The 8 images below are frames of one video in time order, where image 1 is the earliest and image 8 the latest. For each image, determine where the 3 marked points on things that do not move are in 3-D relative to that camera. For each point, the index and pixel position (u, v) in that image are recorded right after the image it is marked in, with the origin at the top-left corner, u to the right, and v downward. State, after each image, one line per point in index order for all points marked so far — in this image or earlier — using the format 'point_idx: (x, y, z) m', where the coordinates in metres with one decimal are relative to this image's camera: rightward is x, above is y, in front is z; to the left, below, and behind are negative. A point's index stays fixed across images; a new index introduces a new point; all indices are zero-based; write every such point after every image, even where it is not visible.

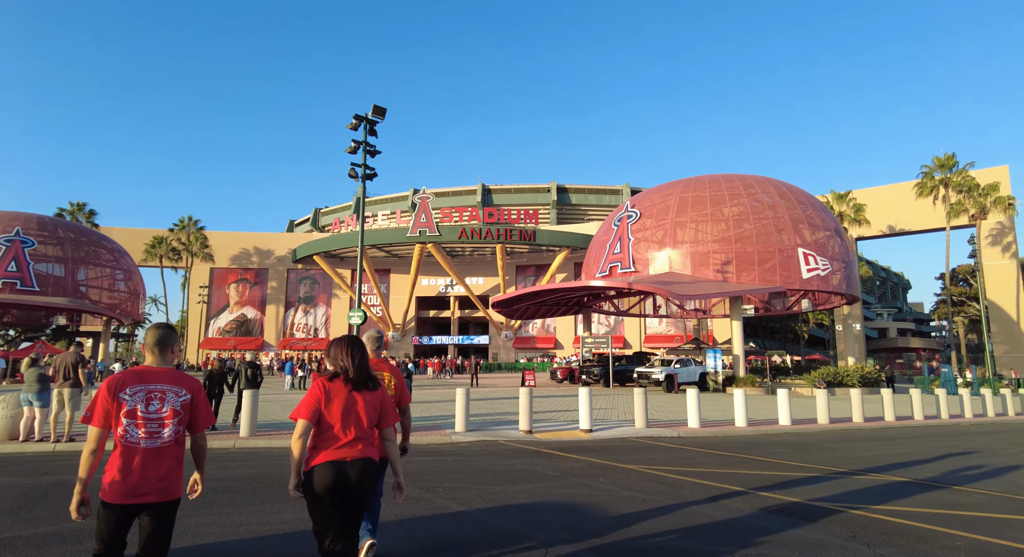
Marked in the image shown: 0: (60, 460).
0: (-6.1, -2.4, +7.9) m
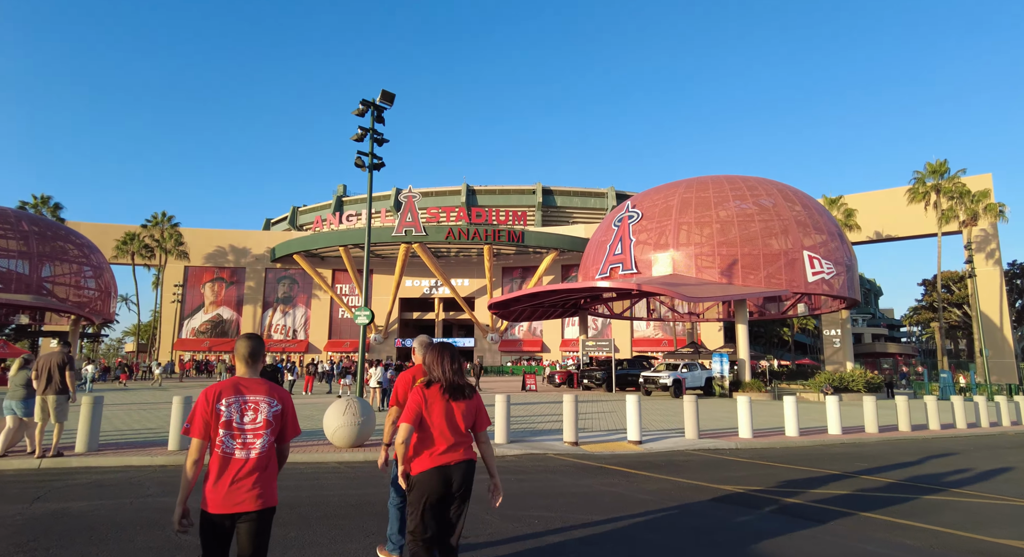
0: (-5.3, -2.3, +6.7) m
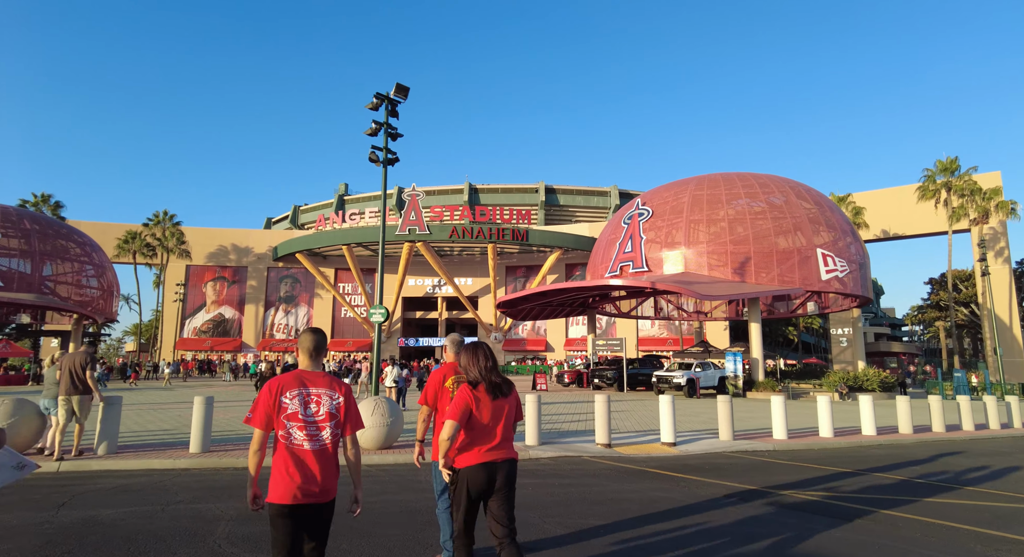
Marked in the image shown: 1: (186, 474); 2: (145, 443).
0: (-4.8, -2.2, +6.3) m
1: (-3.9, -2.3, +7.1) m
2: (-5.6, -2.5, +8.9) m
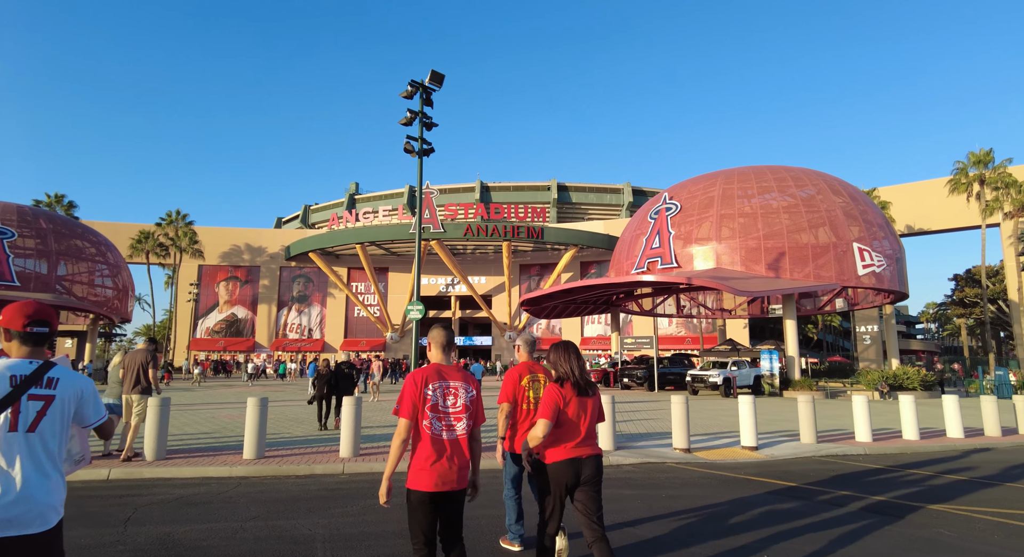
0: (-3.8, -2.1, +5.7) m
1: (-2.9, -2.2, +6.4) m
2: (-4.5, -2.4, +8.3) m
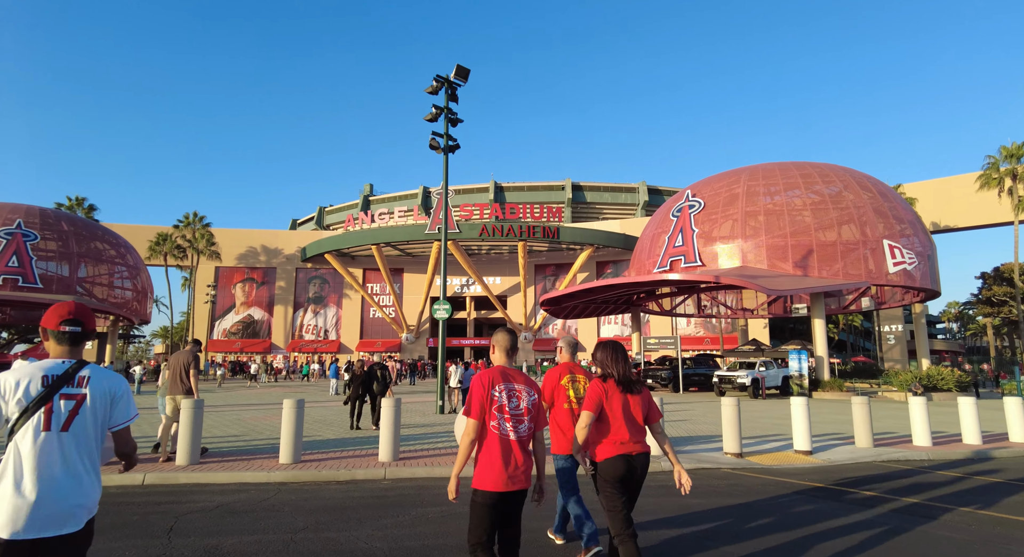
0: (-3.2, -2.1, +5.4) m
1: (-2.3, -2.2, +6.1) m
2: (-3.9, -2.3, +8.0) m
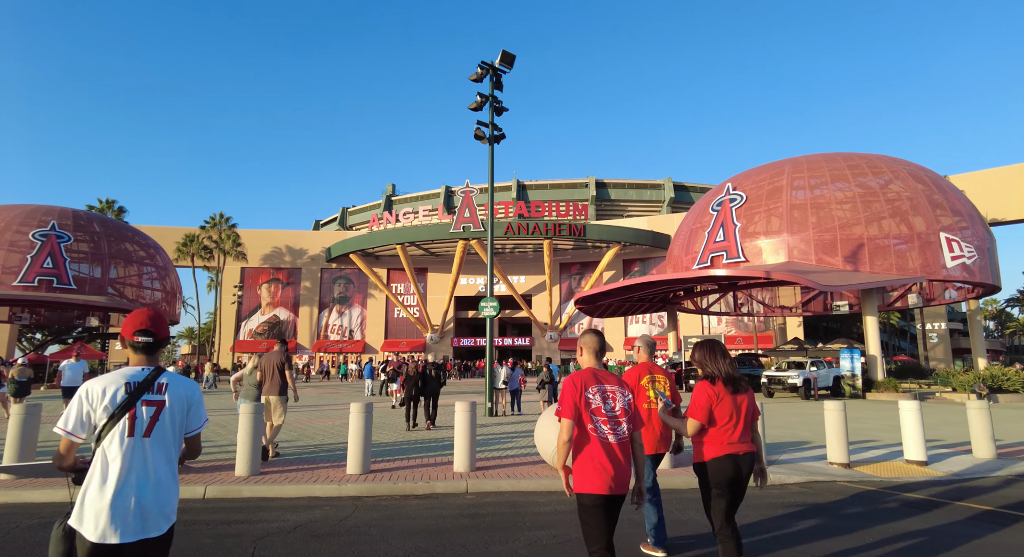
0: (-2.3, -2.0, +4.8) m
1: (-1.4, -2.1, +5.4) m
2: (-2.9, -2.3, +7.4) m
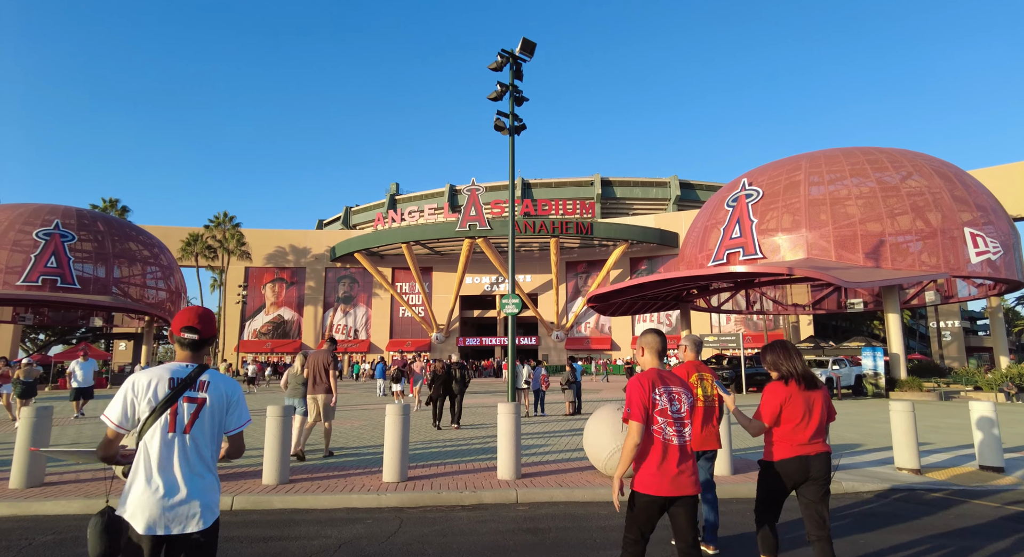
0: (-1.8, -1.9, +4.3) m
1: (-0.9, -2.0, +4.9) m
2: (-2.4, -2.2, +6.9) m
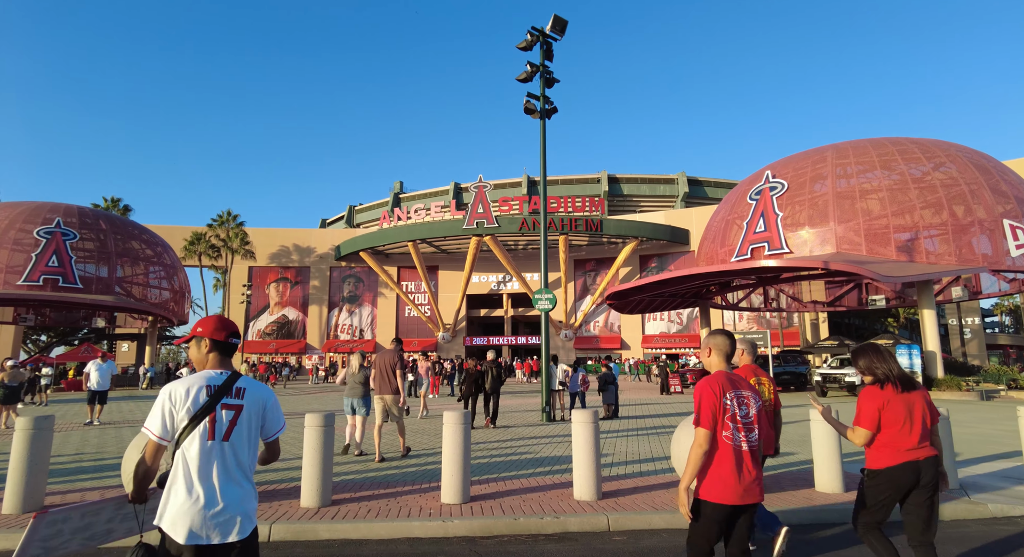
0: (-1.1, -1.8, +3.3) m
1: (-0.2, -1.9, +4.0) m
2: (-1.7, -2.0, +5.9) m
